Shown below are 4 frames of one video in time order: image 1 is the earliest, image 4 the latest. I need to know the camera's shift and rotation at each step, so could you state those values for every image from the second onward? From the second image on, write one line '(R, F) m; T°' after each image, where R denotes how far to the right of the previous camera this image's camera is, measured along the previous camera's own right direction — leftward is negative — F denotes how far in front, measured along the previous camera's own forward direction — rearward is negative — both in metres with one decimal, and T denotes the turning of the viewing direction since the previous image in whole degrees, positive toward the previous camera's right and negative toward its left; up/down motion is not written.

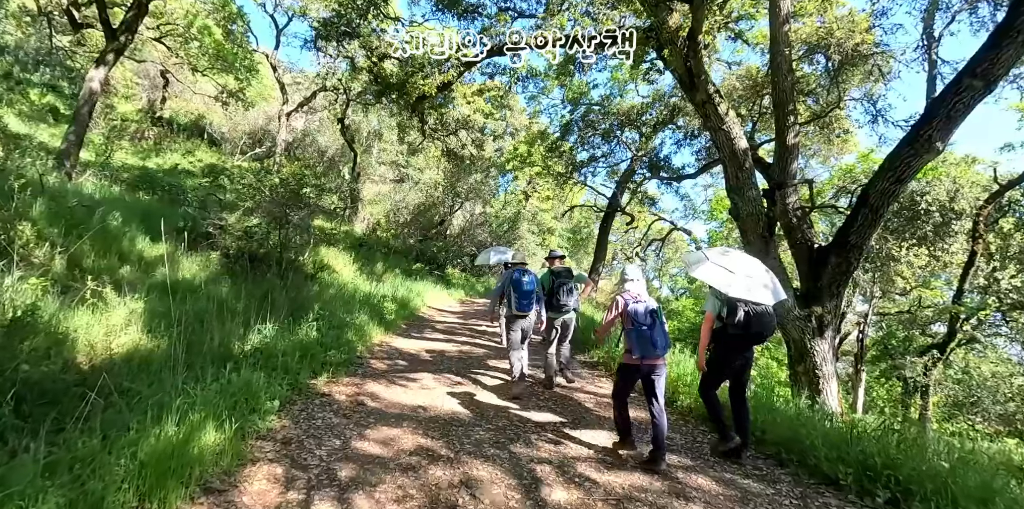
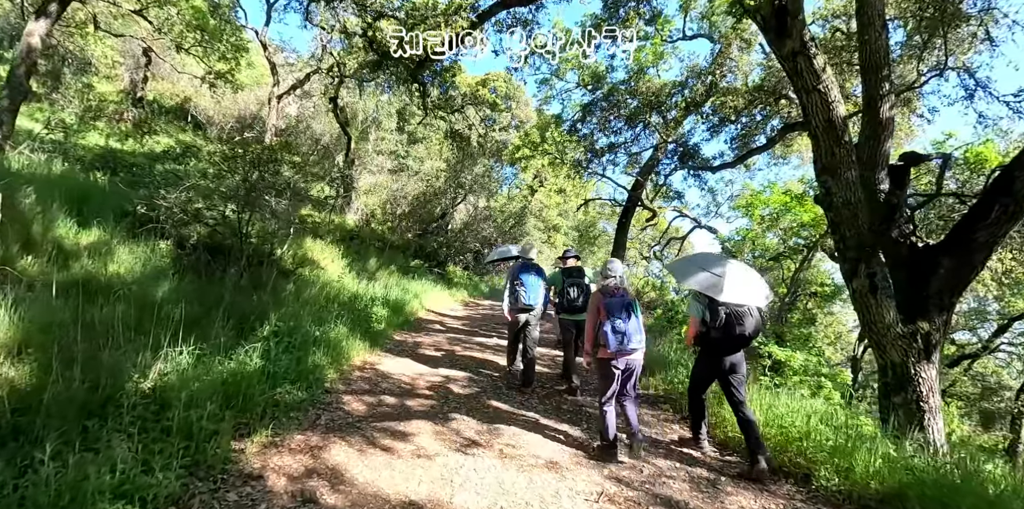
(-0.3, +1.6) m; 0°
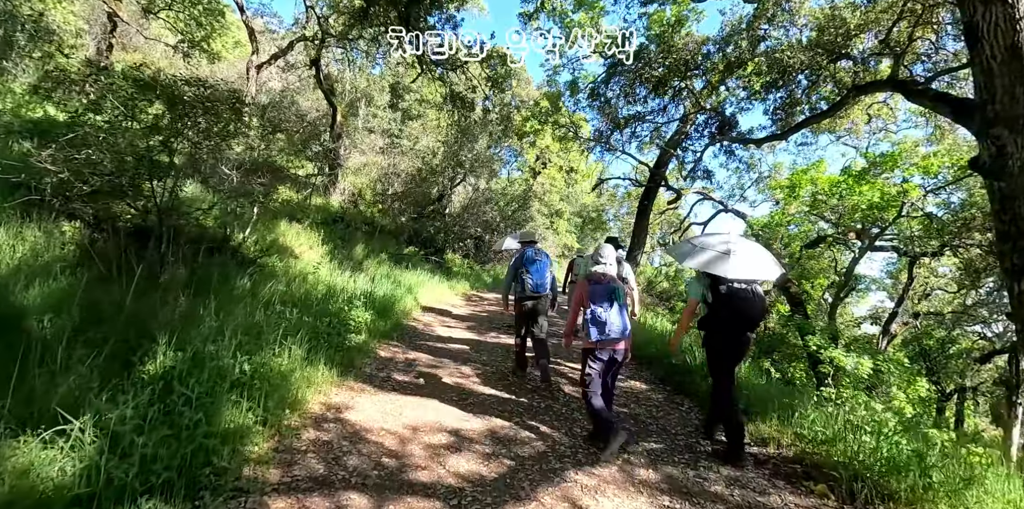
(-0.3, +1.7) m; +1°
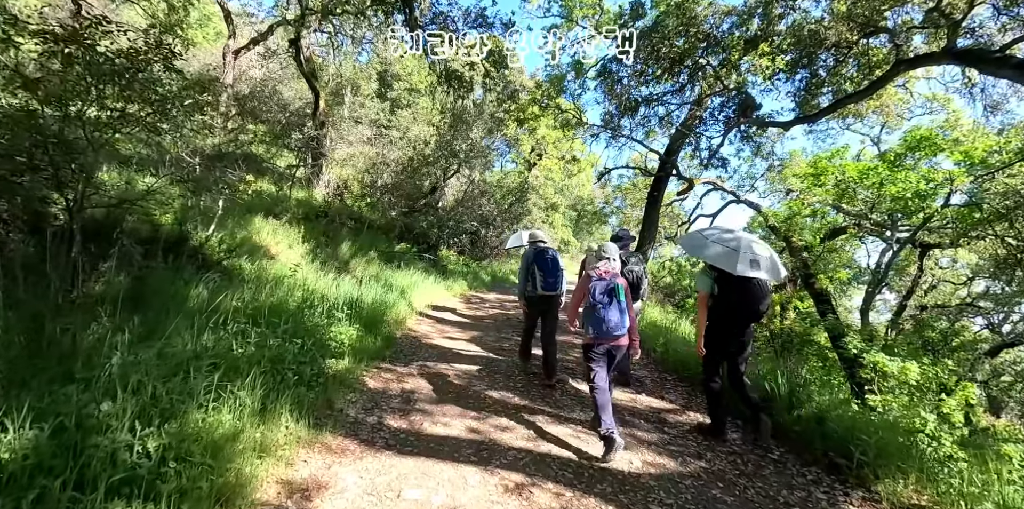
(-0.2, +1.0) m; +1°
